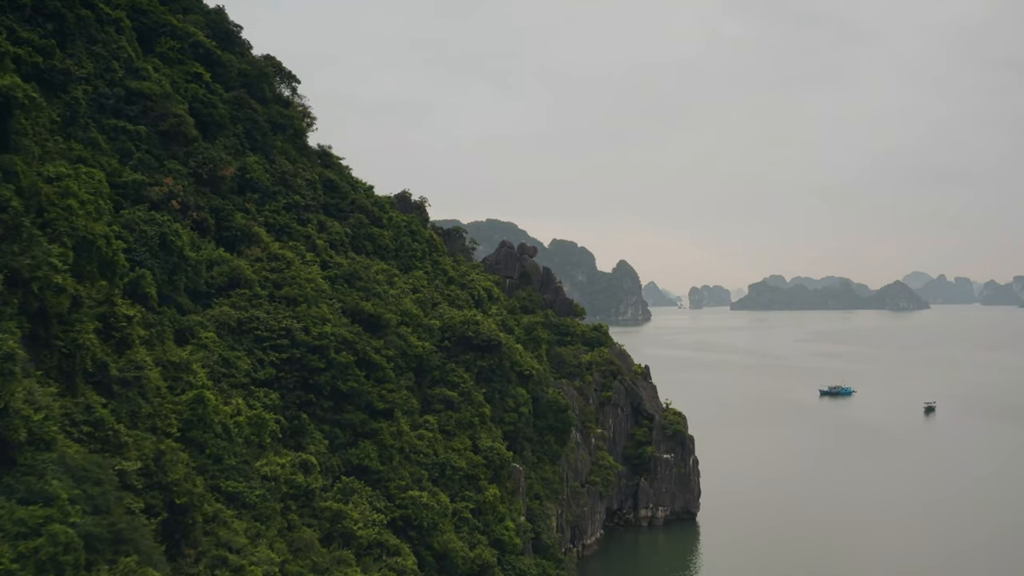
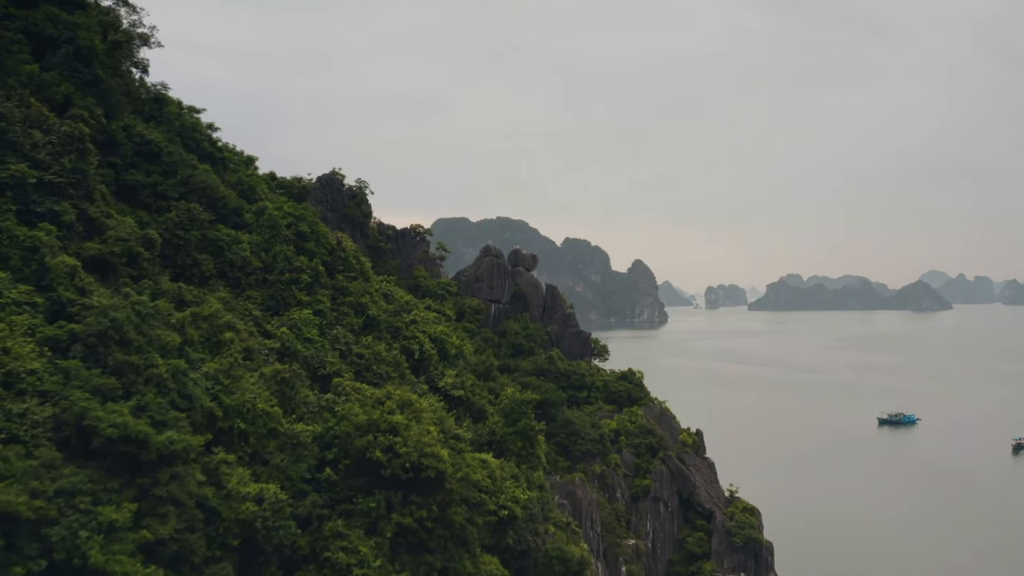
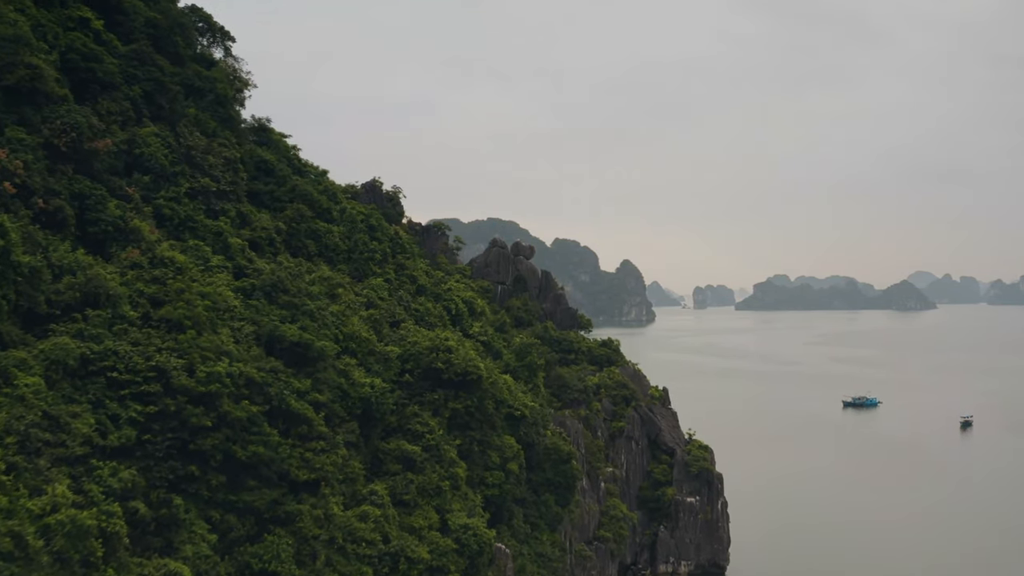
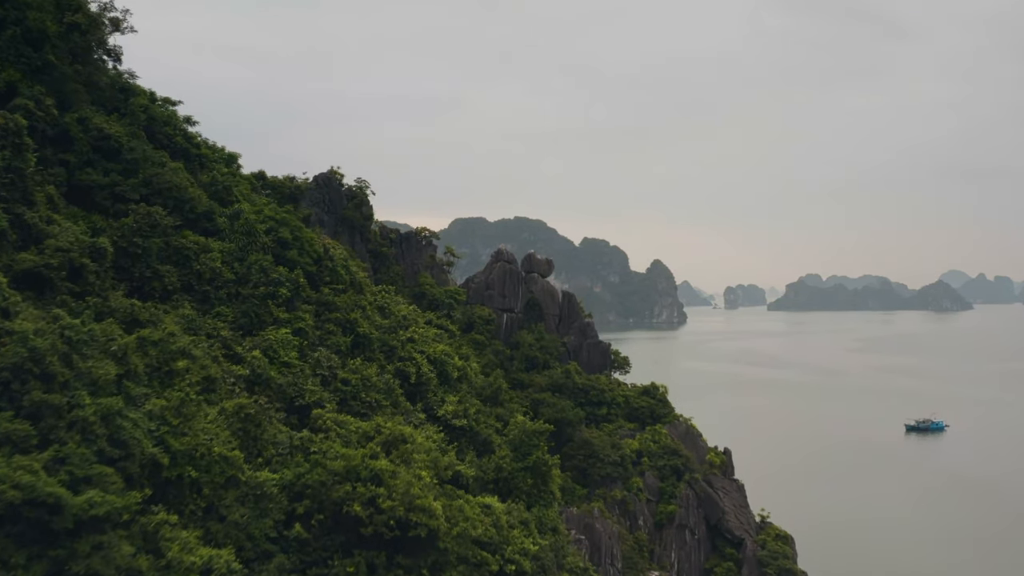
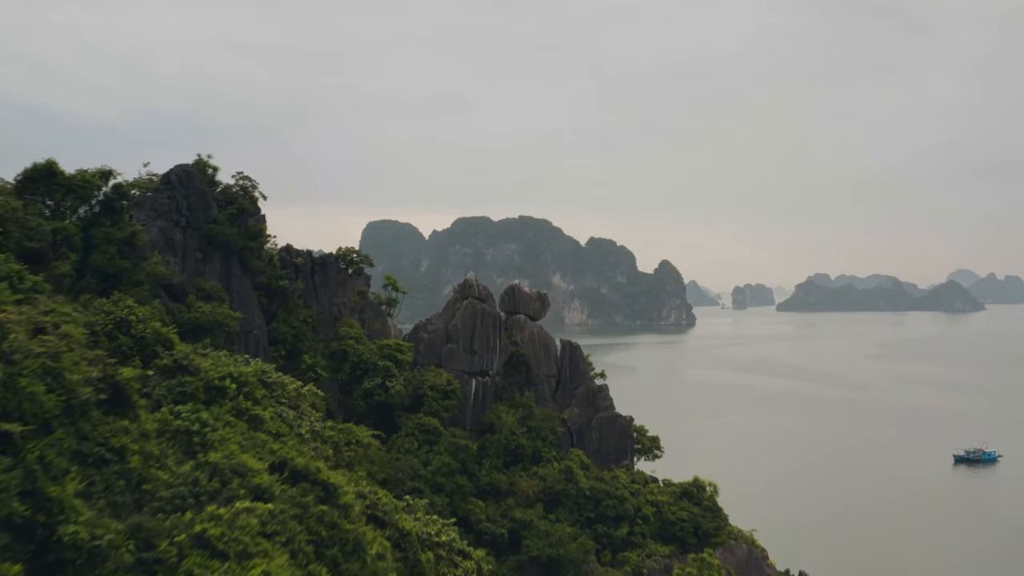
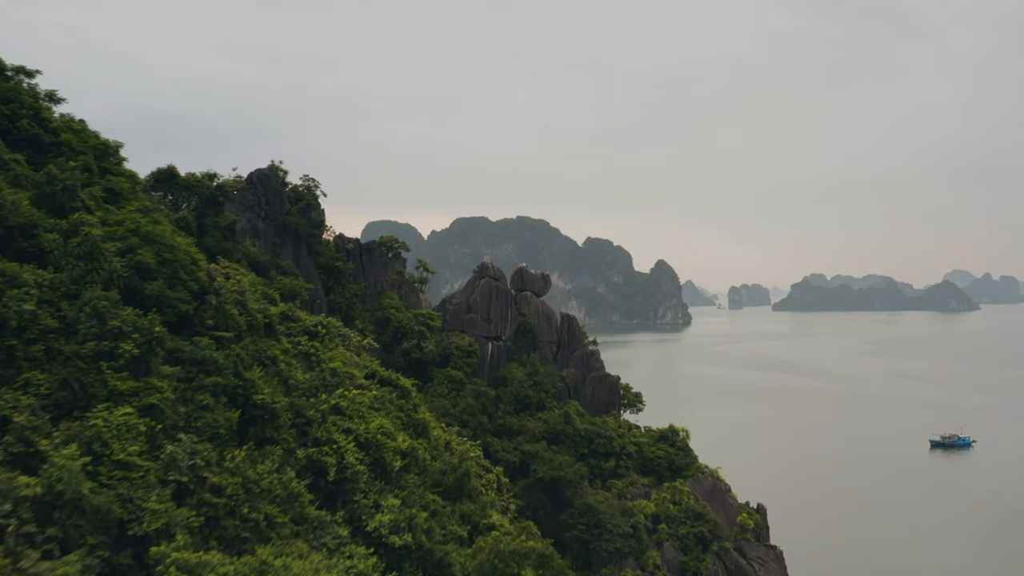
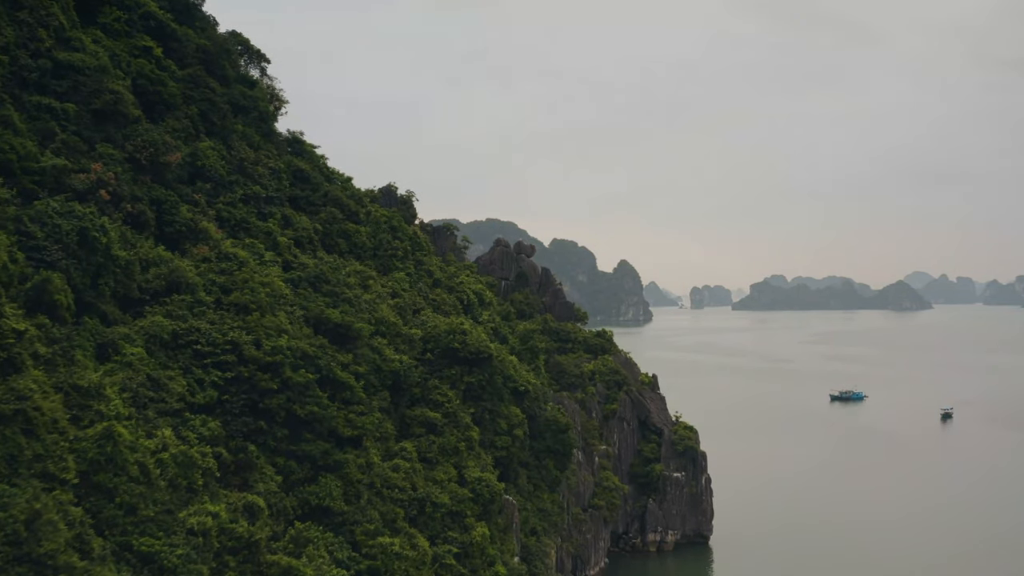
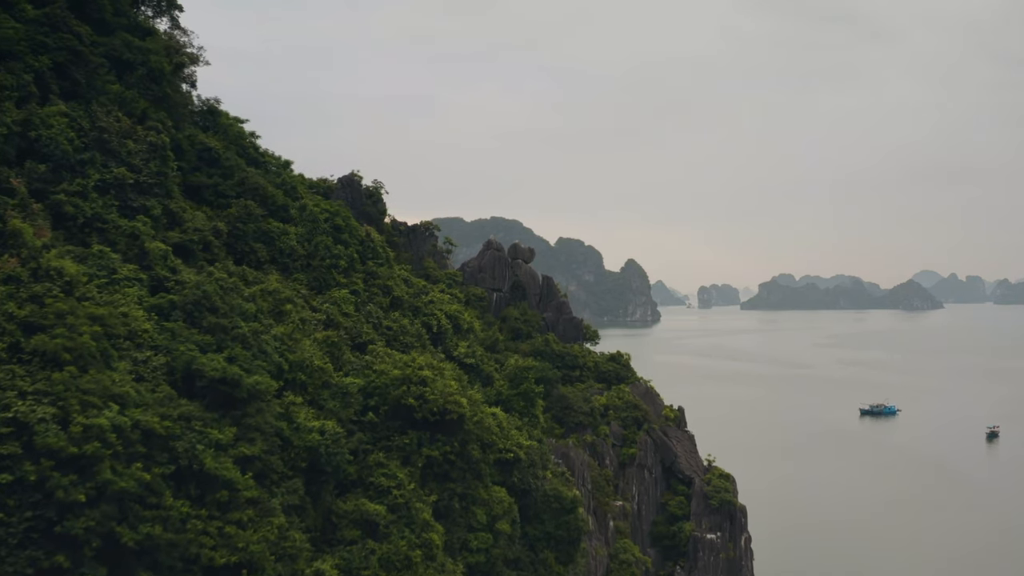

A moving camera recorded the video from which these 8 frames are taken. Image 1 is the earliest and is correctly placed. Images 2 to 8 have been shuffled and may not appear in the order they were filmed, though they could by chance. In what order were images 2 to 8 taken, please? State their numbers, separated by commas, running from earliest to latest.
7, 3, 8, 2, 4, 6, 5
